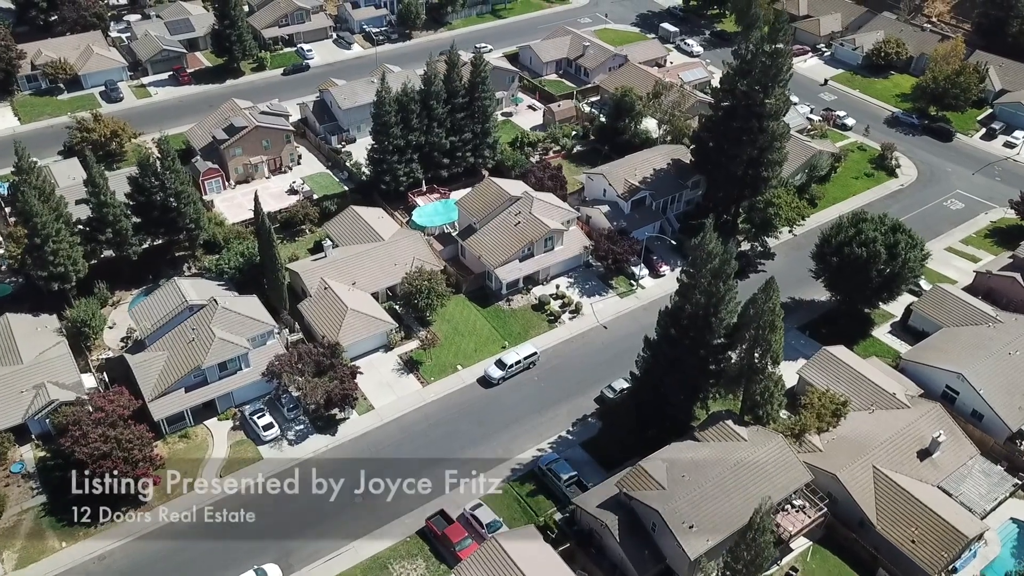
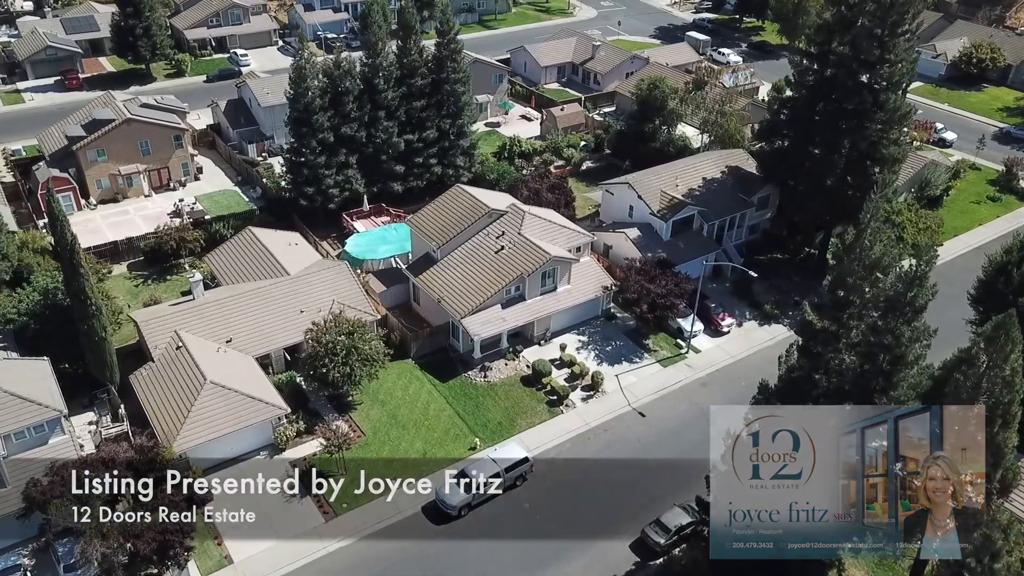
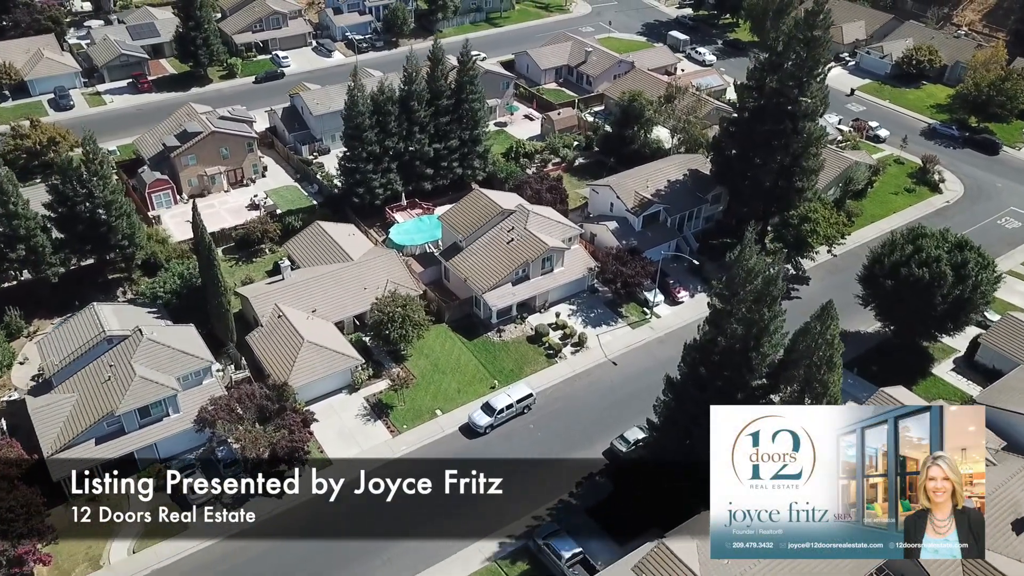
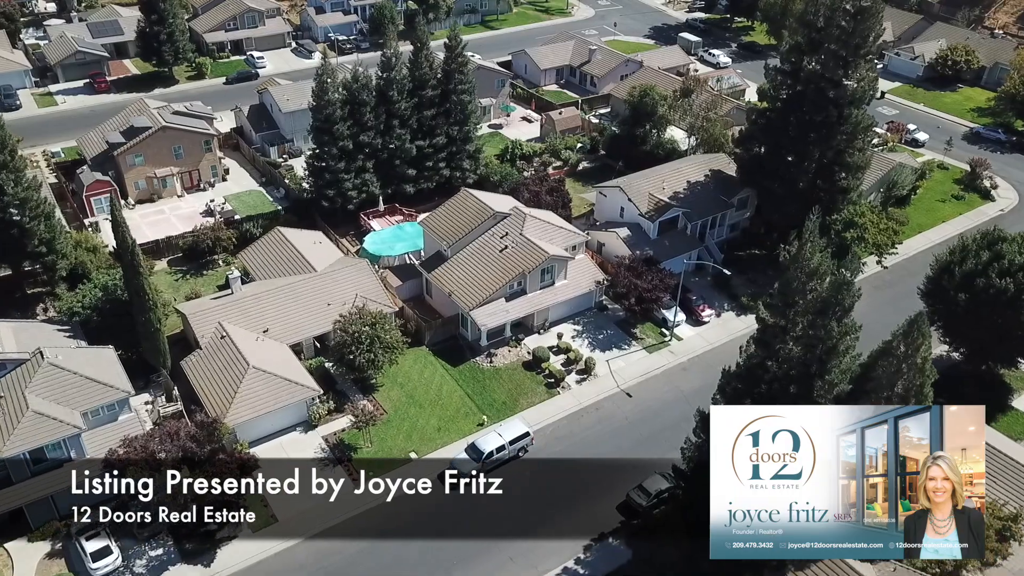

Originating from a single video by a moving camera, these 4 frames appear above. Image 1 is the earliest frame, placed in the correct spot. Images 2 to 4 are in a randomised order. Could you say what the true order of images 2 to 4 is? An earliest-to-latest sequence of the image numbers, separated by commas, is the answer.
3, 4, 2
